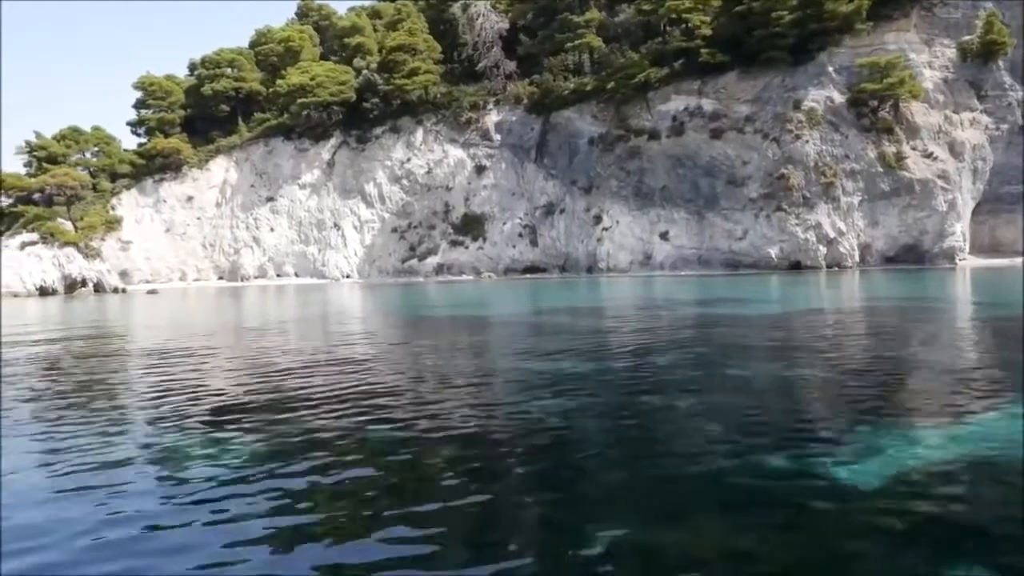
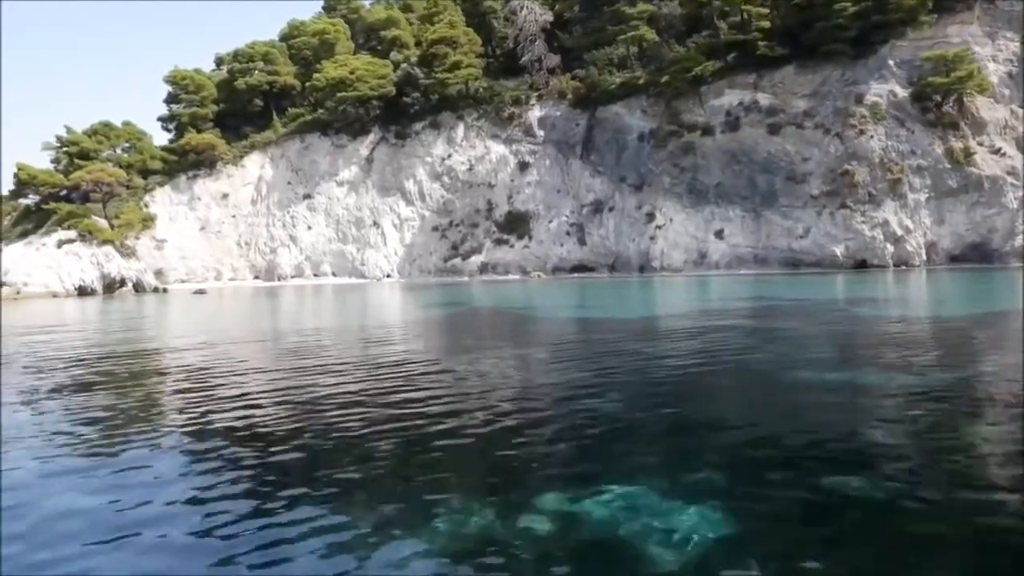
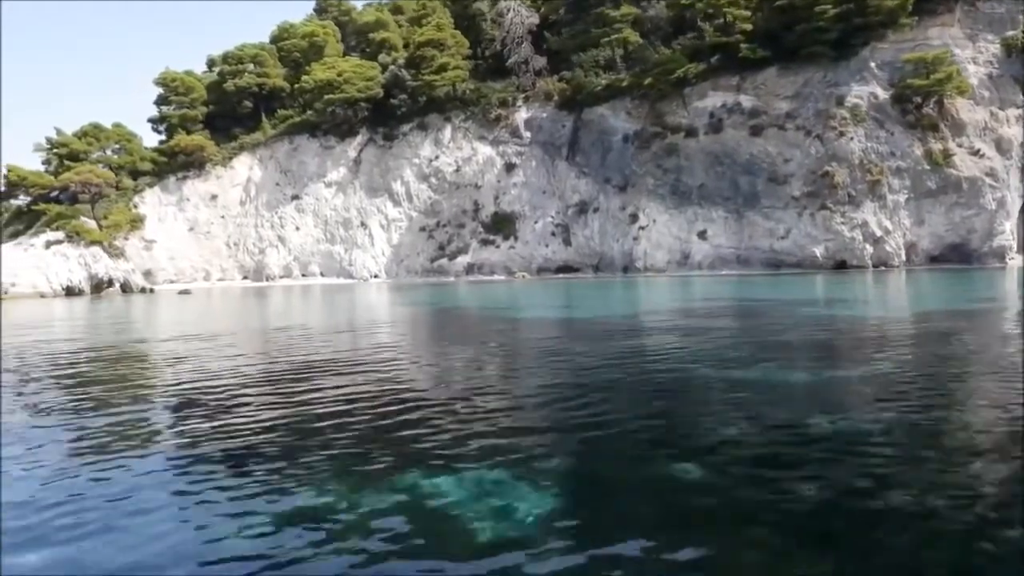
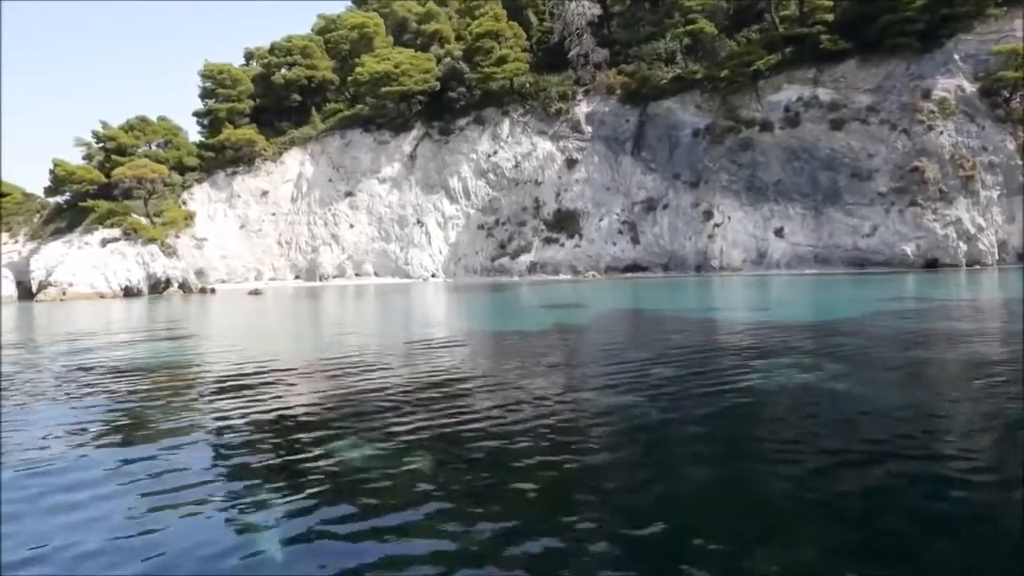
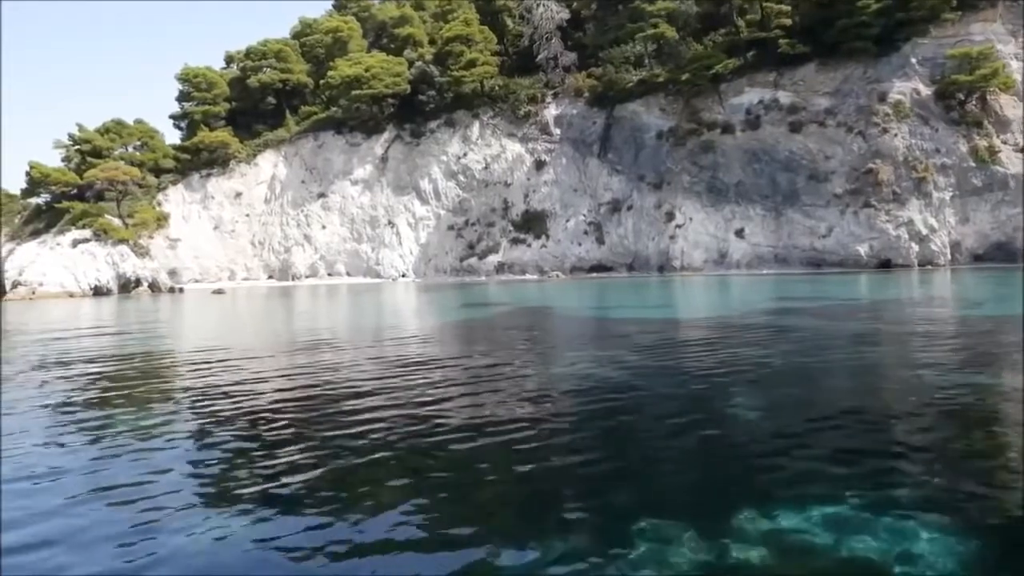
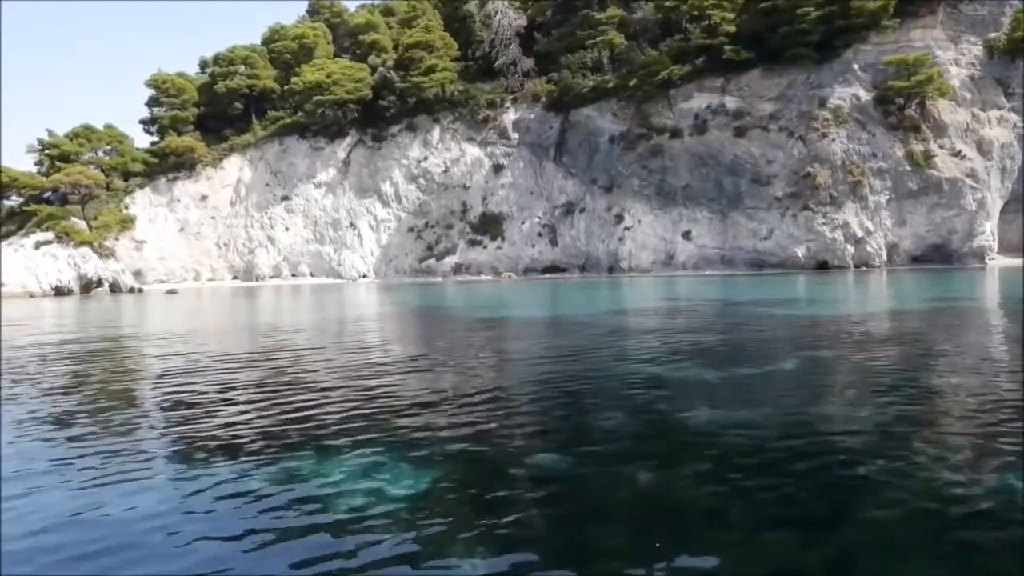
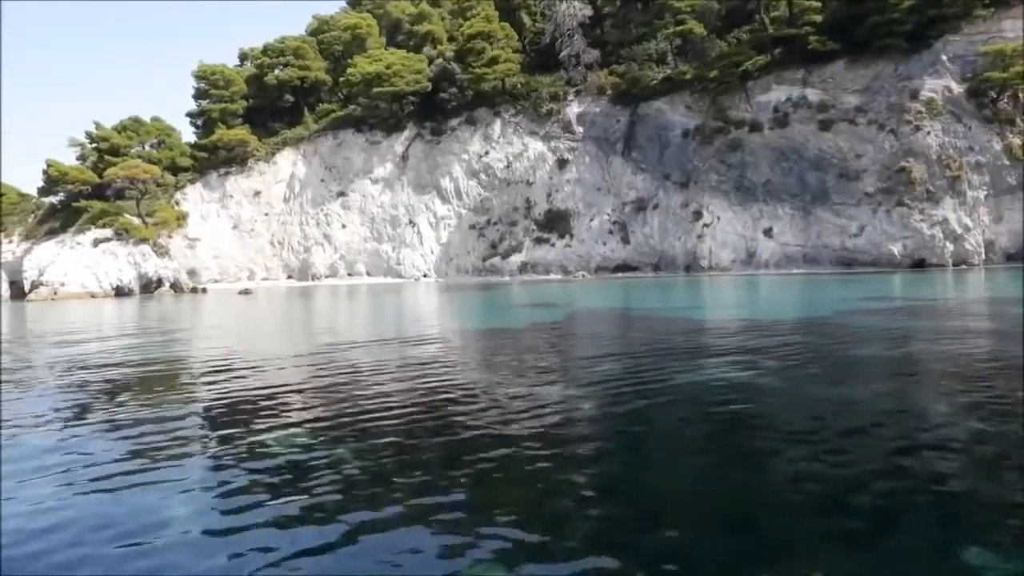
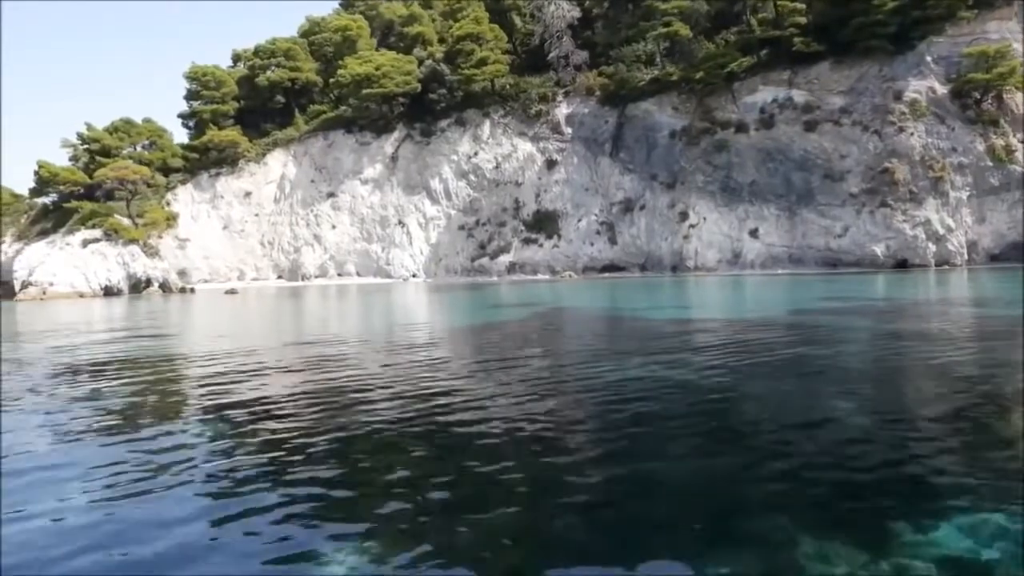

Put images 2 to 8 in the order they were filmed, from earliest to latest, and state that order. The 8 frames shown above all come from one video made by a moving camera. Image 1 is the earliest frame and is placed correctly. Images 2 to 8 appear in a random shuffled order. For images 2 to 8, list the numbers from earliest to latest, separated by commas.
6, 3, 2, 5, 8, 7, 4
